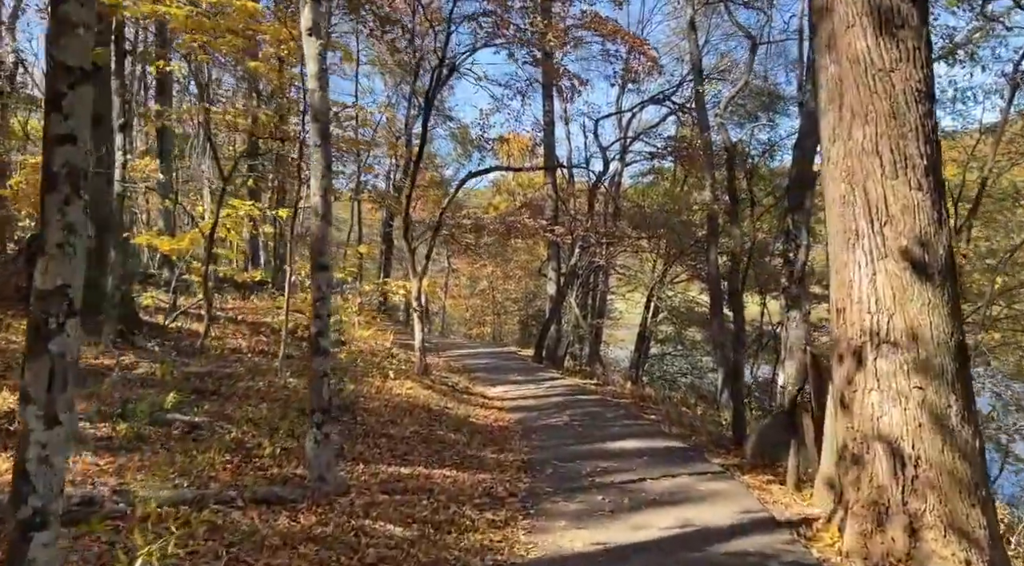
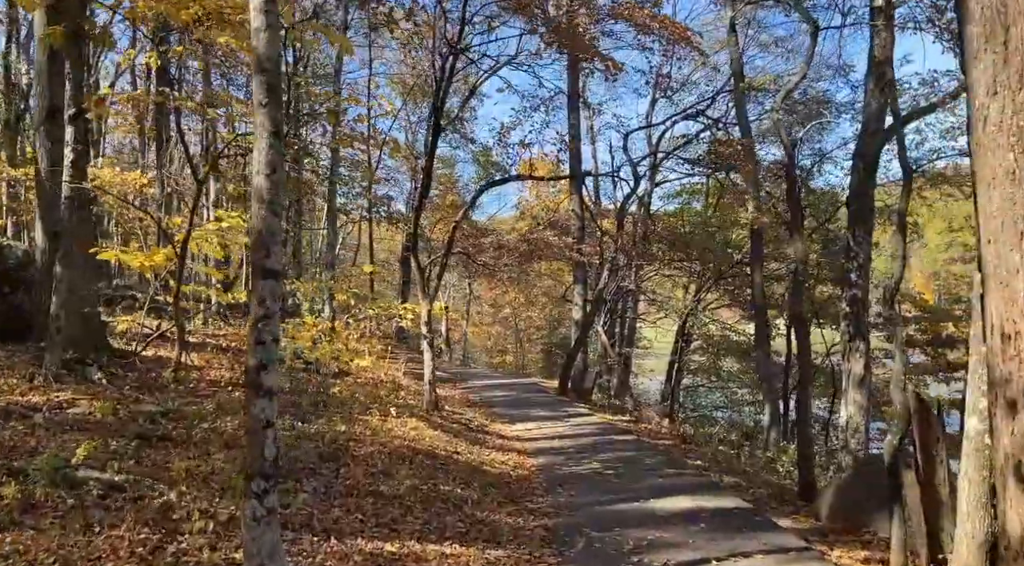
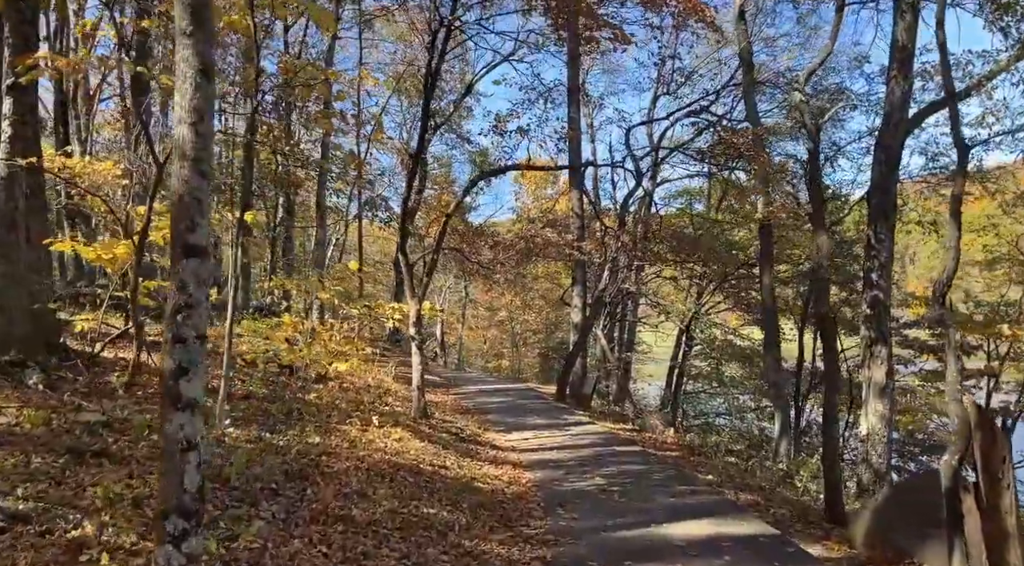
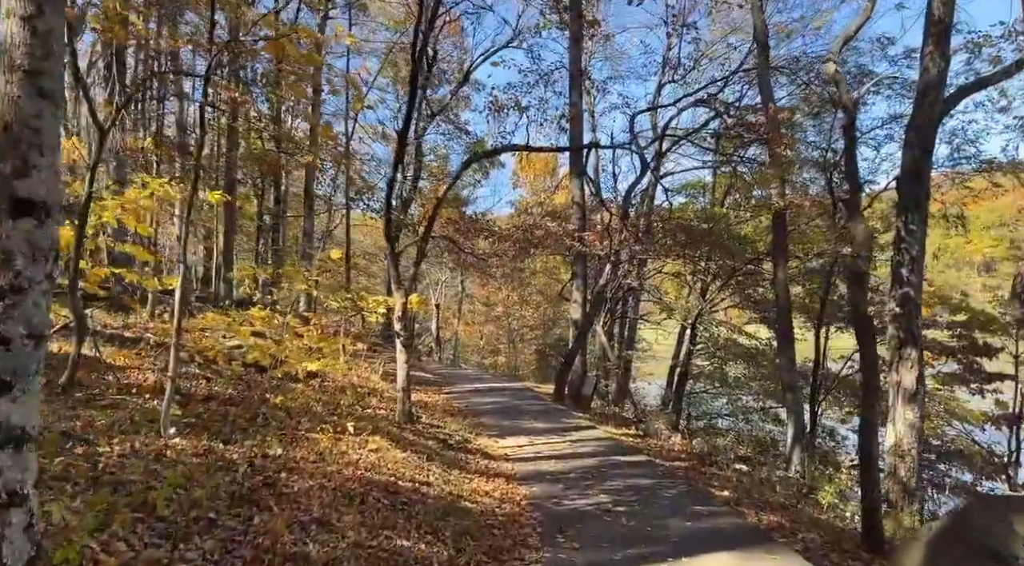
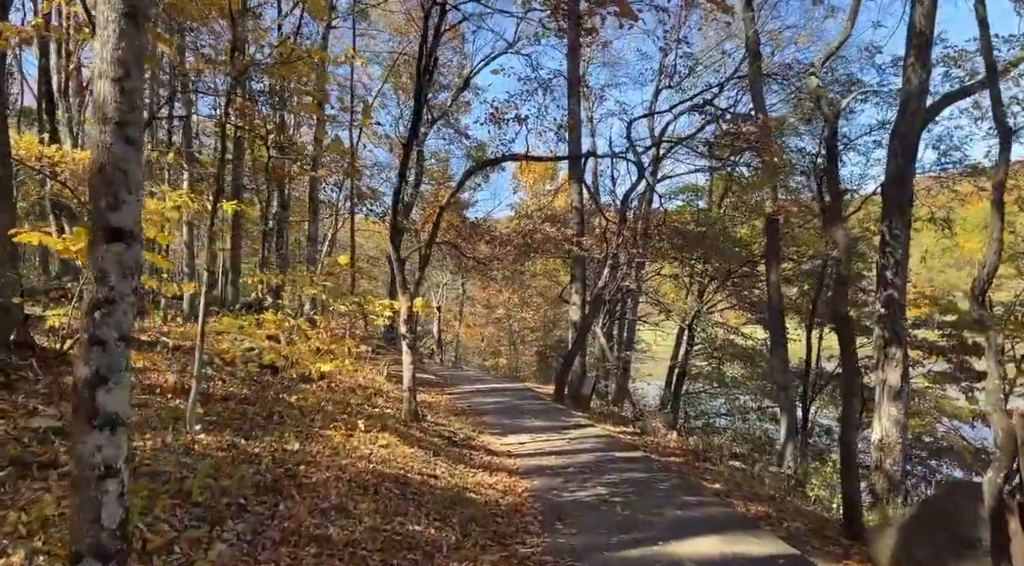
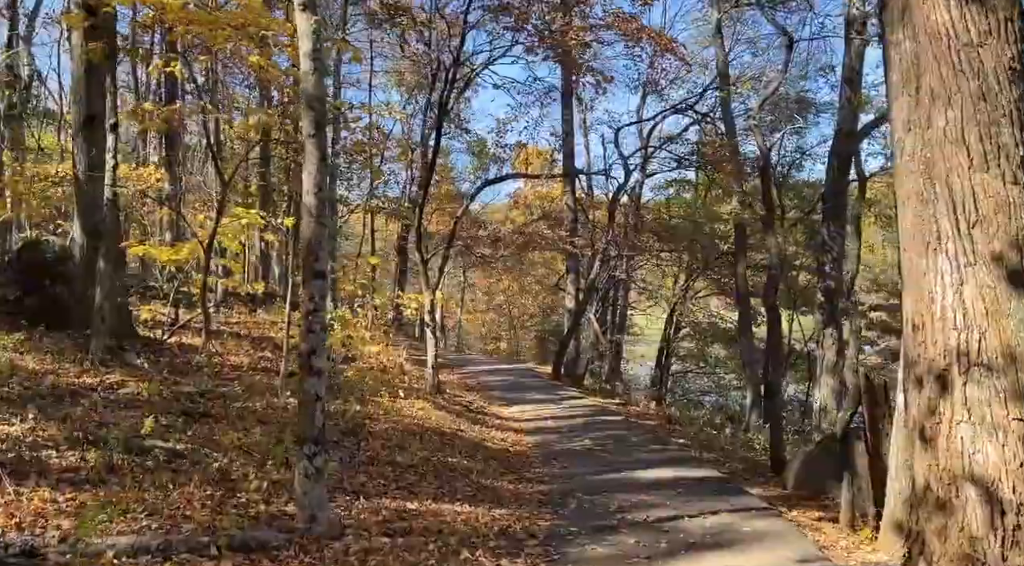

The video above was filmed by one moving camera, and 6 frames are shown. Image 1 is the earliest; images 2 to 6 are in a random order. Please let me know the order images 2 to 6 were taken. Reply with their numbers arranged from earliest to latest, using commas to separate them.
6, 2, 3, 5, 4
